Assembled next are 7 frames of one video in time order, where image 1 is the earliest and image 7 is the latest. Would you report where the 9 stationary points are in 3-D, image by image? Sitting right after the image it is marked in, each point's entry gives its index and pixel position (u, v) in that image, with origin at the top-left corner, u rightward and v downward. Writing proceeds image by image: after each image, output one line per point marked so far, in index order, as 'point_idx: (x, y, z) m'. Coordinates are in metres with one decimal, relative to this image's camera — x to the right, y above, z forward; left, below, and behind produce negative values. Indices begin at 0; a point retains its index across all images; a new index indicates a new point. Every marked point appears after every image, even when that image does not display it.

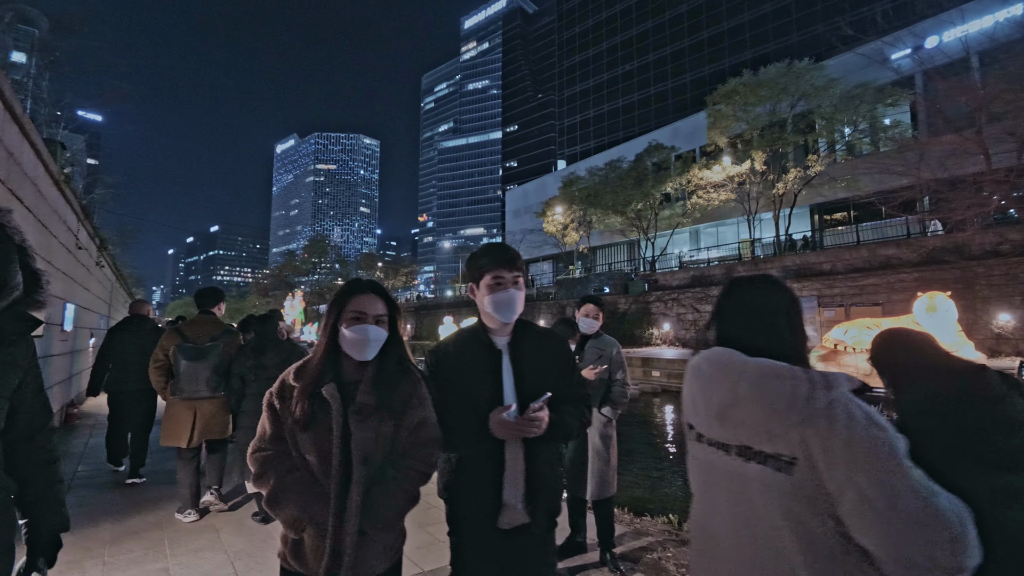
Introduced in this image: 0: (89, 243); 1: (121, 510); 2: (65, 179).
0: (-7.2, +0.8, +7.7) m
1: (-3.2, -1.7, +3.7) m
2: (-5.5, +1.4, +5.6) m
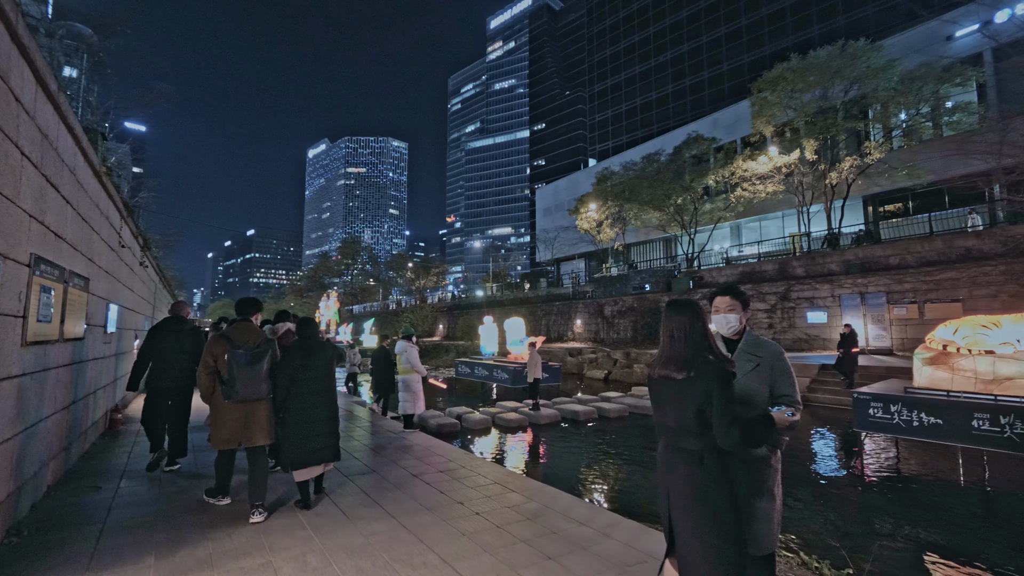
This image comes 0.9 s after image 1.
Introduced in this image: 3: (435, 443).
0: (-6.3, +0.8, +7.6) m
1: (-2.6, -1.7, +3.3) m
2: (-4.7, +1.4, +5.4) m
3: (-0.9, -1.9, +5.6) m
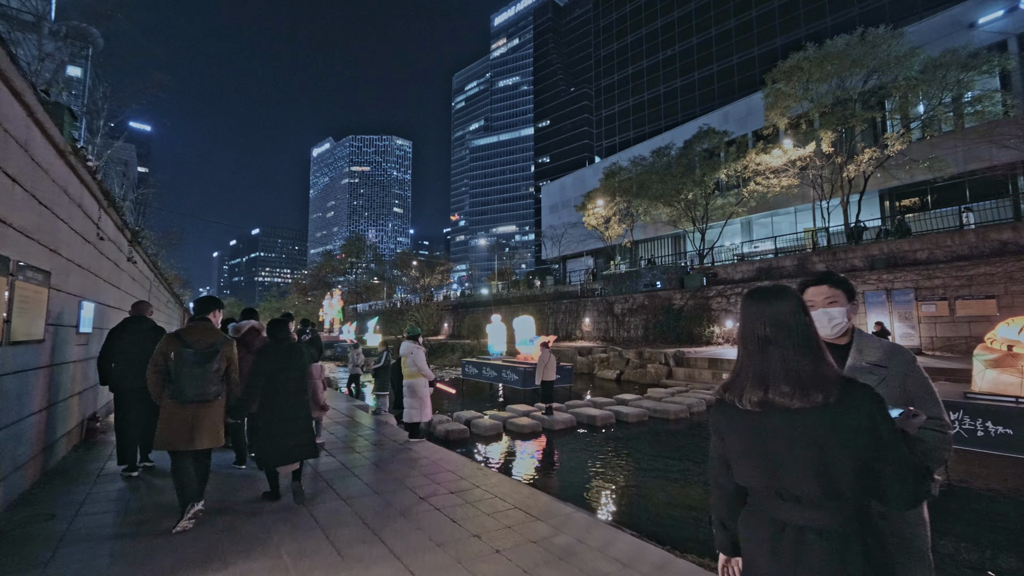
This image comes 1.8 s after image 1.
0: (-6.1, +0.8, +7.0) m
1: (-2.4, -1.6, +2.8) m
2: (-4.6, +1.4, +4.8) m
3: (-0.8, -1.8, +5.0) m
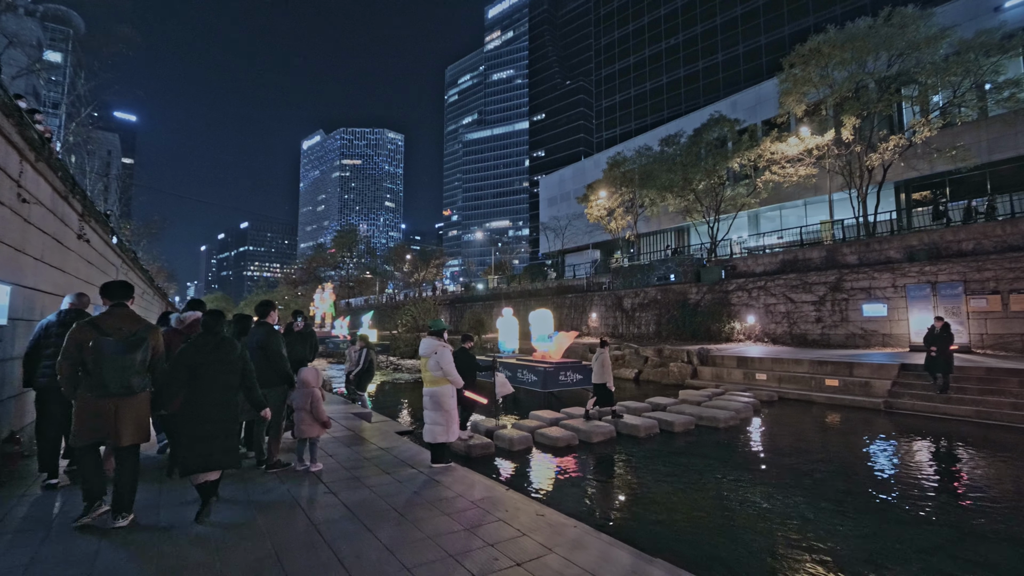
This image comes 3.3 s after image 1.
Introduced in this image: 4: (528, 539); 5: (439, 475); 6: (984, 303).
0: (-5.6, +1.0, +5.7) m
1: (-1.8, -1.5, +1.5) m
2: (-4.0, +1.6, +3.5) m
3: (-0.2, -1.6, +3.8) m
4: (+0.1, -1.6, +2.9) m
5: (-0.6, -1.7, +4.1) m
6: (+12.3, -0.4, +12.1) m
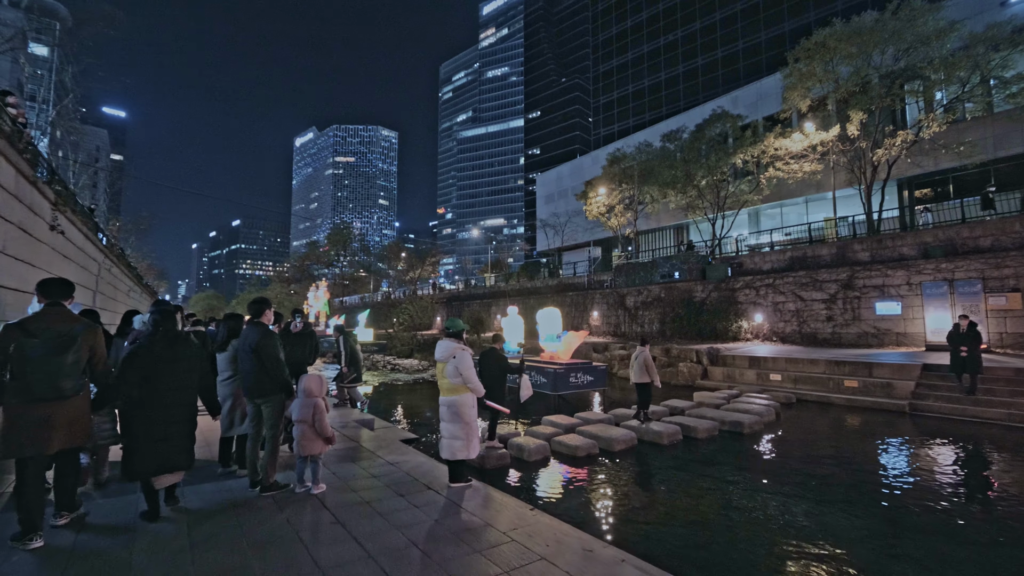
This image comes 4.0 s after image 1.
0: (-5.4, +1.1, +5.1) m
1: (-1.6, -1.5, +1.0) m
2: (-3.8, +1.7, +2.9) m
3: (0.0, -1.6, +3.3) m
4: (+0.4, -1.6, +2.4) m
5: (-0.4, -1.6, +3.6) m
6: (+12.5, -0.3, +11.7) m
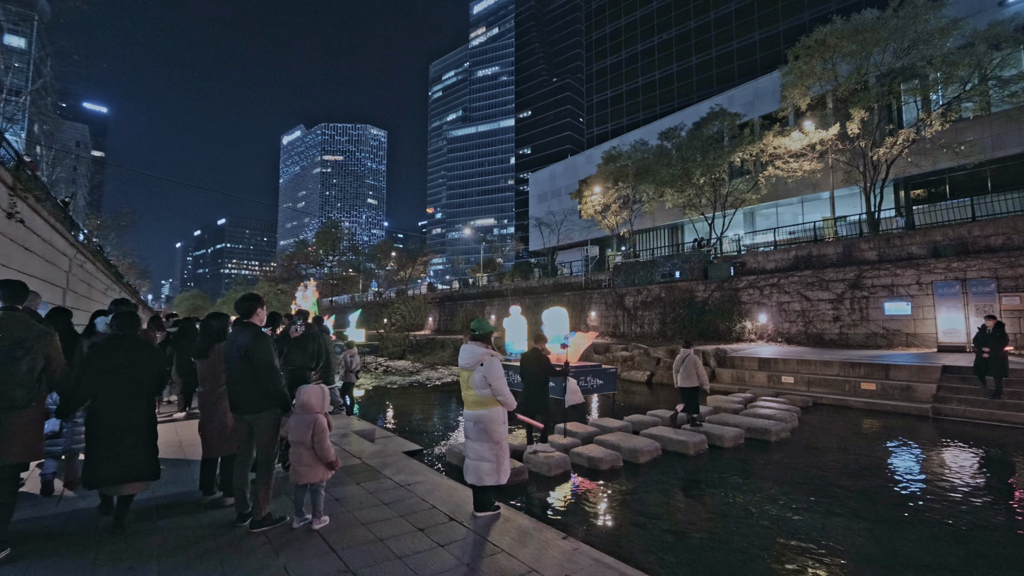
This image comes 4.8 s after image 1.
0: (-5.1, +1.1, +4.4) m
1: (-1.3, -1.4, +0.4) m
2: (-3.5, +1.7, +2.3) m
3: (+0.3, -1.6, +2.7) m
4: (+0.6, -1.5, +1.9) m
5: (-0.1, -1.6, +3.0) m
6: (+12.6, -0.3, +11.4) m
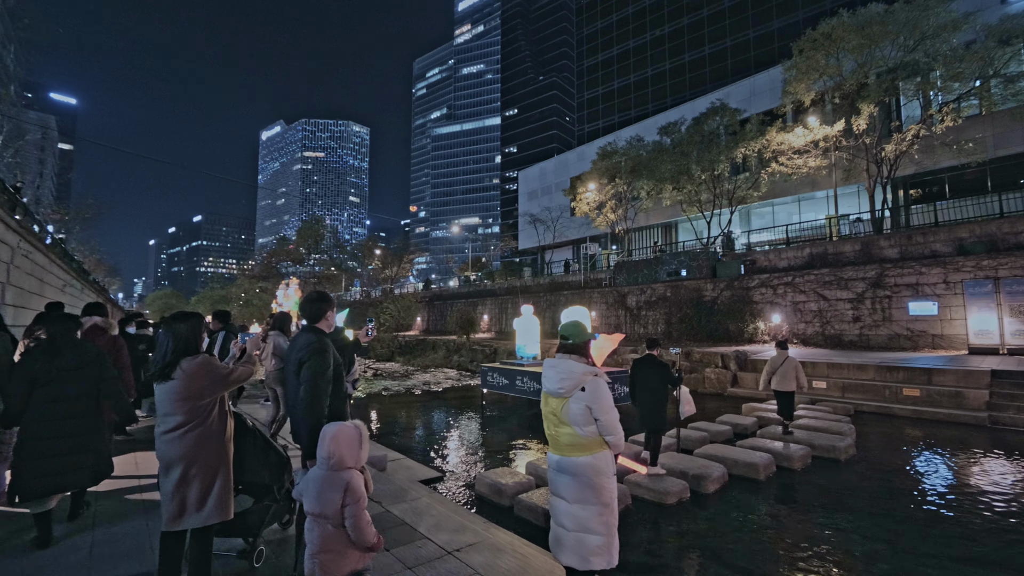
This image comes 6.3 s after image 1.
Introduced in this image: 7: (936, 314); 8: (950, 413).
0: (-4.6, +1.2, +3.2) m
1: (-0.6, -1.4, -0.7) m
2: (-2.9, +1.8, +1.1) m
3: (+0.8, -1.5, +1.7) m
4: (+1.2, -1.5, +0.9) m
5: (+0.4, -1.5, +2.0) m
6: (+12.8, -0.3, +10.9) m
7: (+11.5, -0.7, +12.5) m
8: (+8.2, -2.4, +8.7) m
